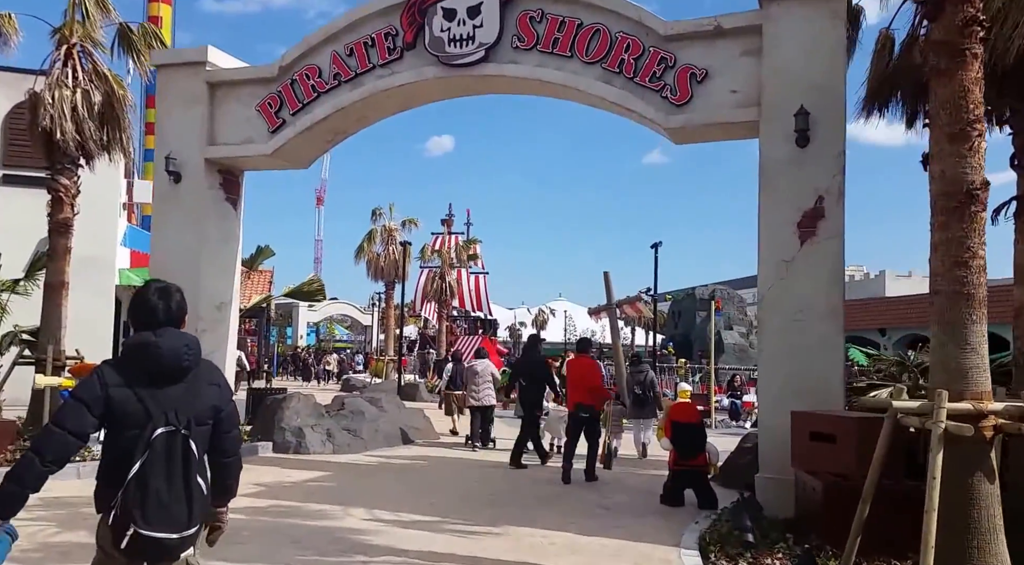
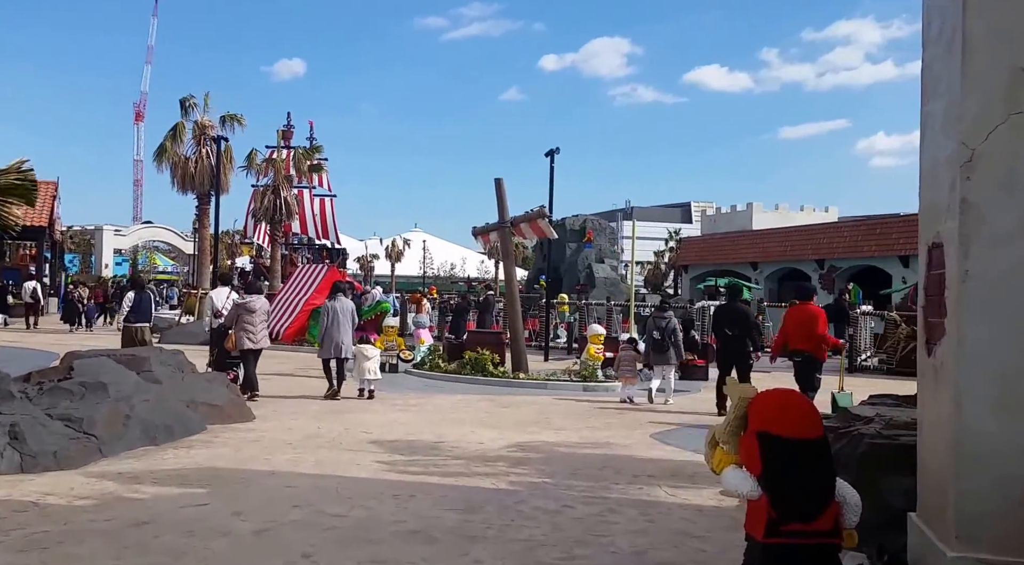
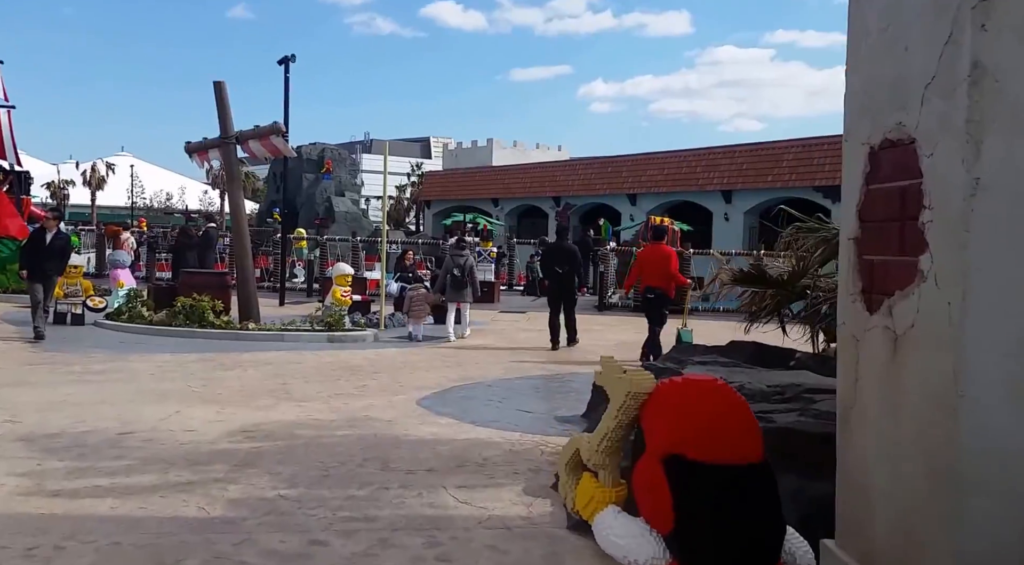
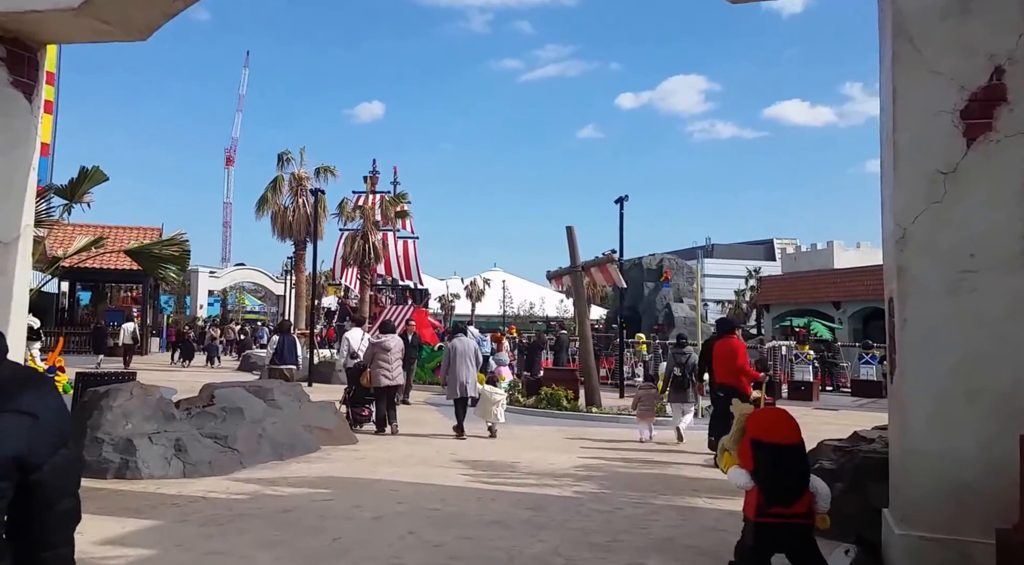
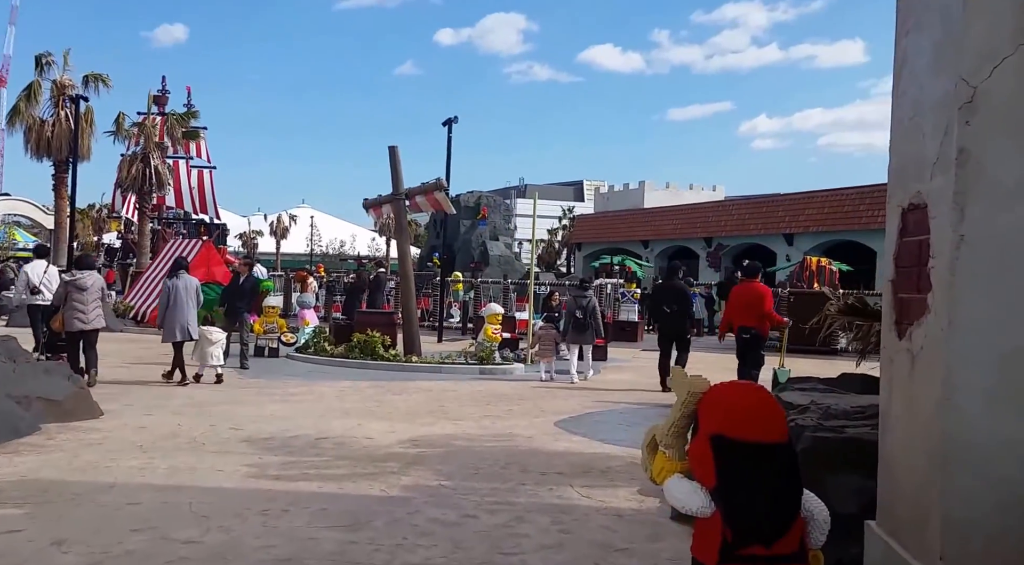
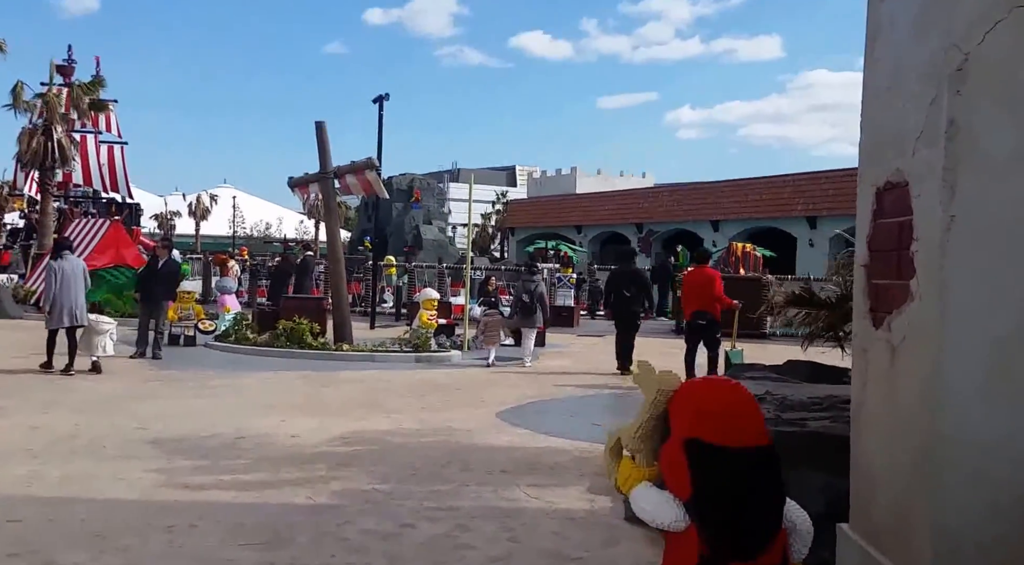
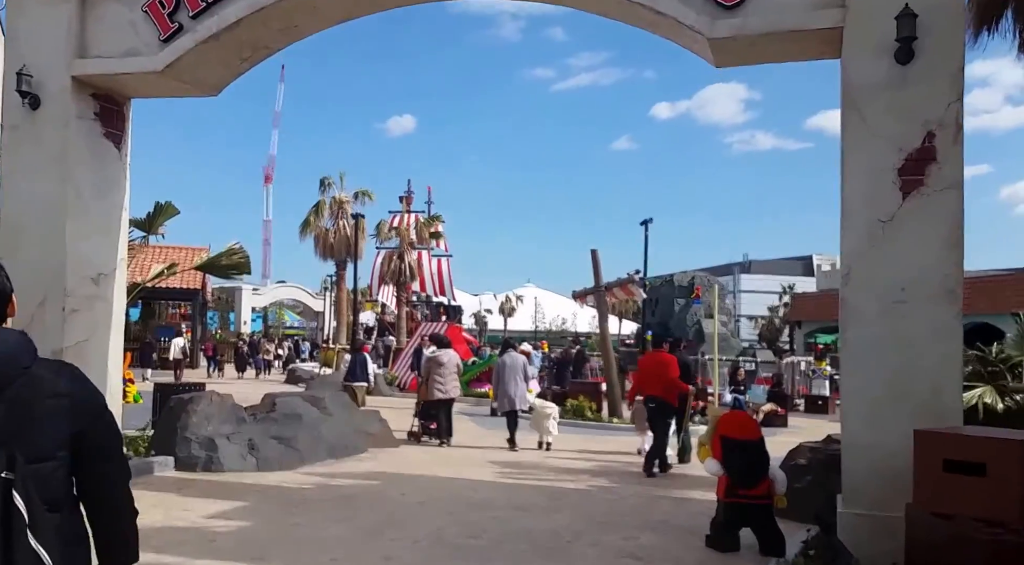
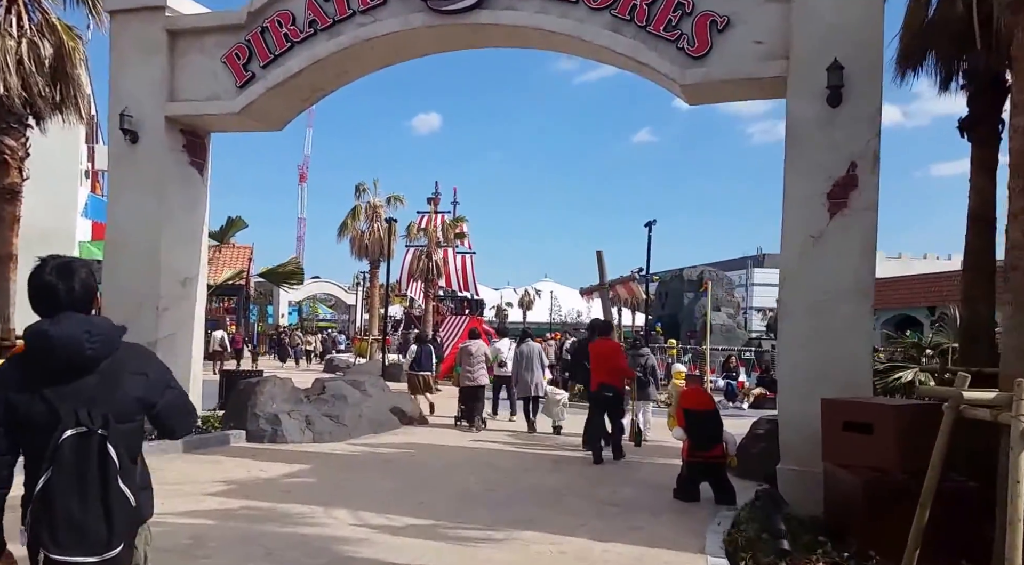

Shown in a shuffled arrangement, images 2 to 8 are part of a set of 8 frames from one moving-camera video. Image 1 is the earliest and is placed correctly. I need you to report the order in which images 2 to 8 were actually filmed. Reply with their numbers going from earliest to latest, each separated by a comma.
8, 7, 4, 2, 5, 6, 3
